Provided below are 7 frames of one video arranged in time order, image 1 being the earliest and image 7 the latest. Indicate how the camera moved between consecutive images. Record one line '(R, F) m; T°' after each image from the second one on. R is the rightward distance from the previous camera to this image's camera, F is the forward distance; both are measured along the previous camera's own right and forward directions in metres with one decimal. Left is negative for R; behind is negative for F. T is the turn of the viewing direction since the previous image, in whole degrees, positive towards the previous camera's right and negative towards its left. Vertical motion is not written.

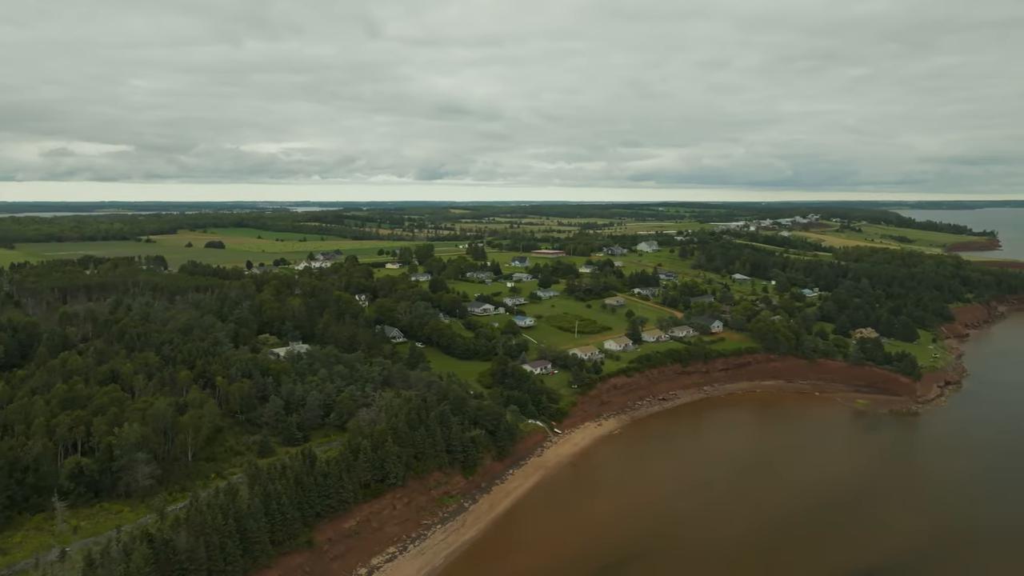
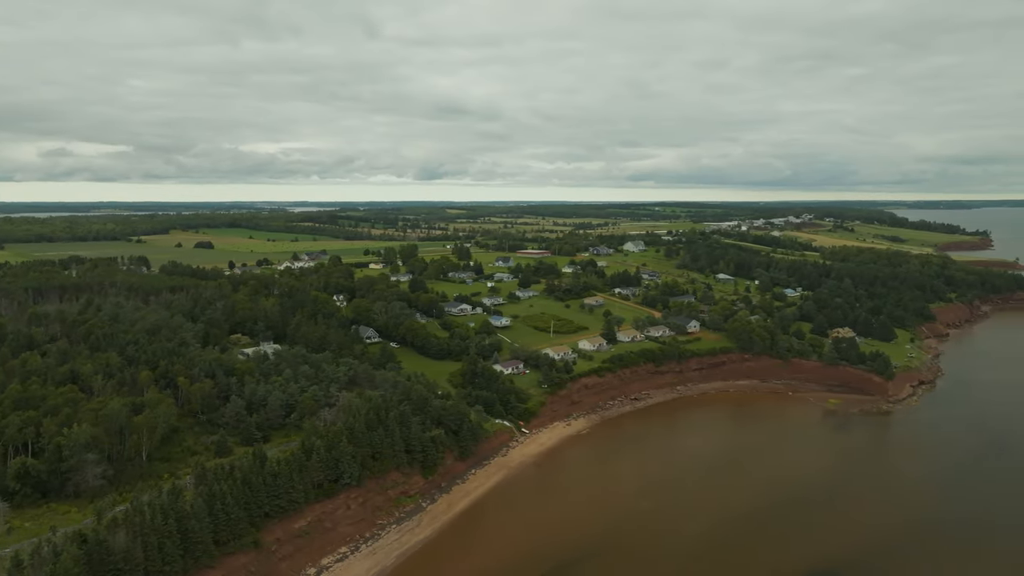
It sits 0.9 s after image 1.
(+1.3, 0.0) m; 0°
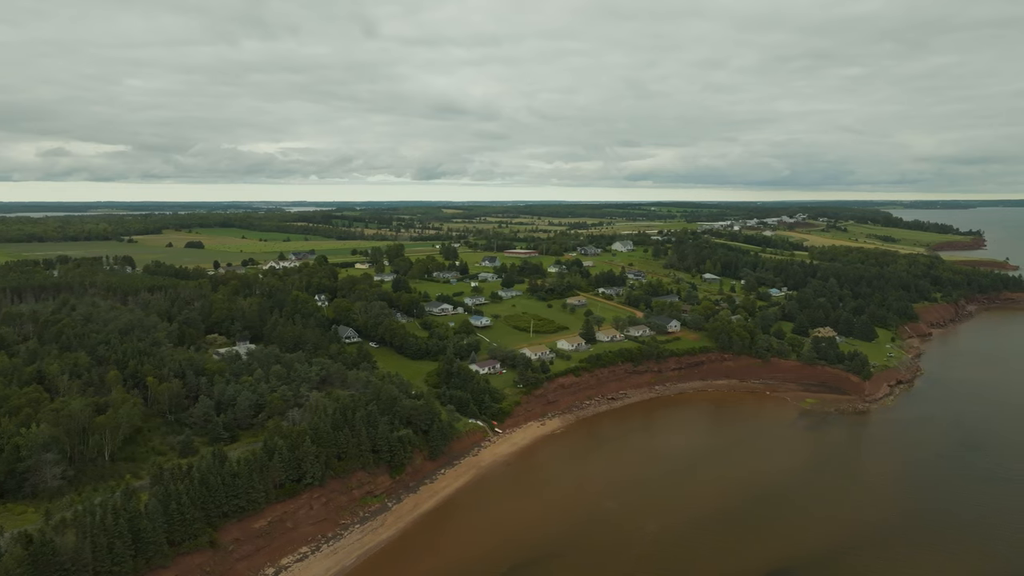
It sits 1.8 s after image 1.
(+1.1, 0.0) m; 0°
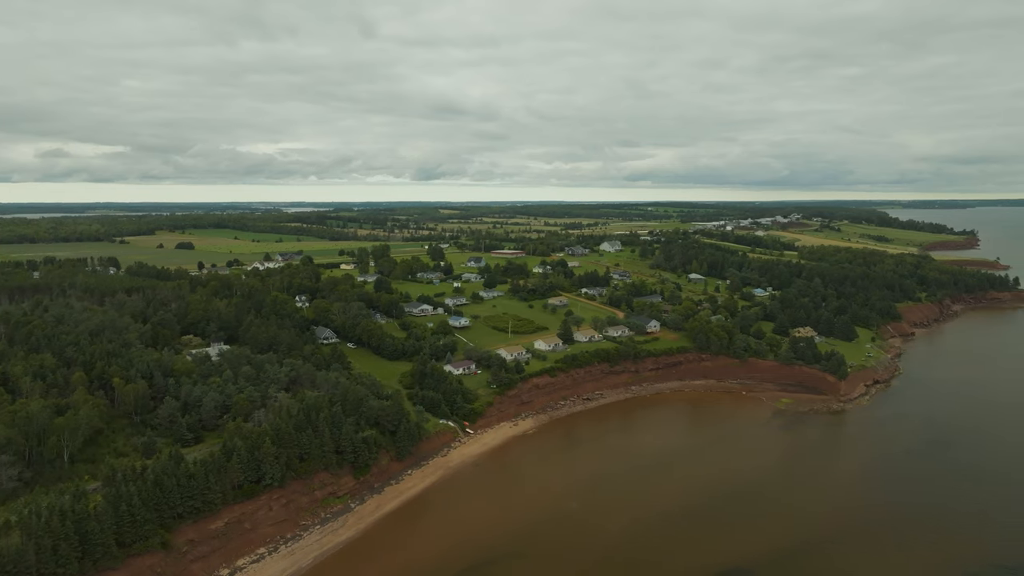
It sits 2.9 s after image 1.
(+1.2, 0.0) m; 0°
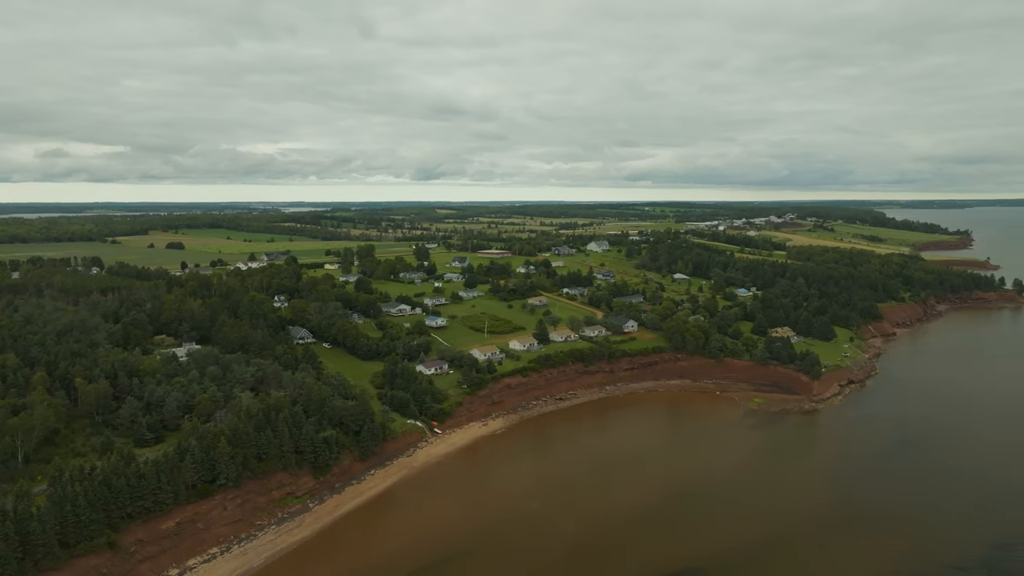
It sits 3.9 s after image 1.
(+1.3, 0.0) m; 0°
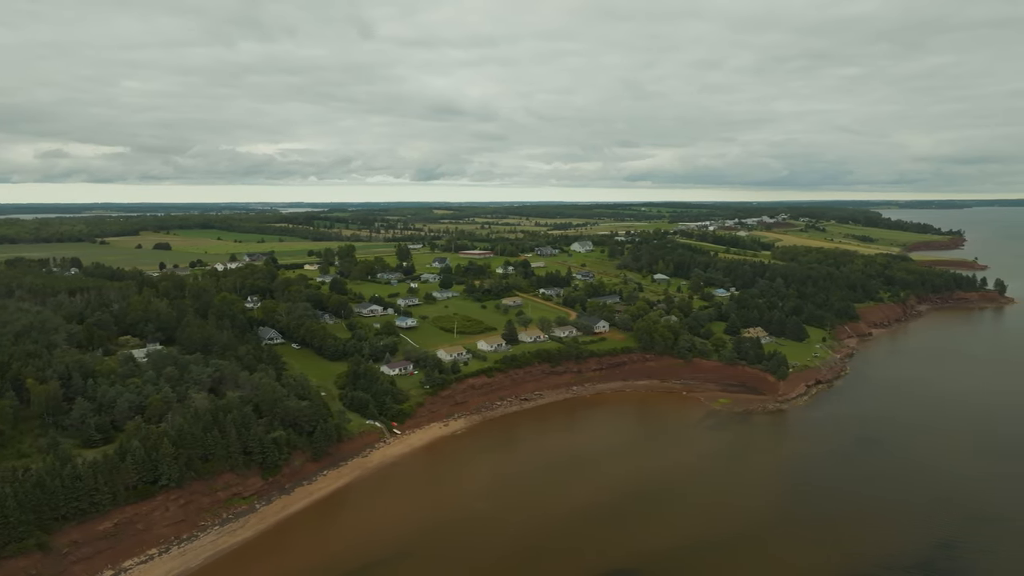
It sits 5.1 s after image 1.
(+1.7, 0.0) m; 0°
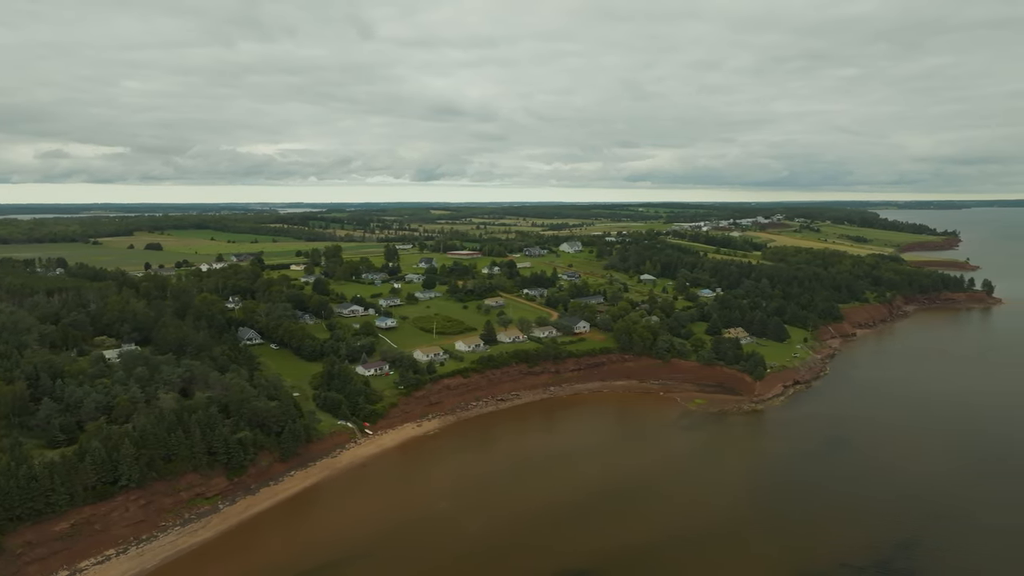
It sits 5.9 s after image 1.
(+1.2, 0.0) m; 0°
